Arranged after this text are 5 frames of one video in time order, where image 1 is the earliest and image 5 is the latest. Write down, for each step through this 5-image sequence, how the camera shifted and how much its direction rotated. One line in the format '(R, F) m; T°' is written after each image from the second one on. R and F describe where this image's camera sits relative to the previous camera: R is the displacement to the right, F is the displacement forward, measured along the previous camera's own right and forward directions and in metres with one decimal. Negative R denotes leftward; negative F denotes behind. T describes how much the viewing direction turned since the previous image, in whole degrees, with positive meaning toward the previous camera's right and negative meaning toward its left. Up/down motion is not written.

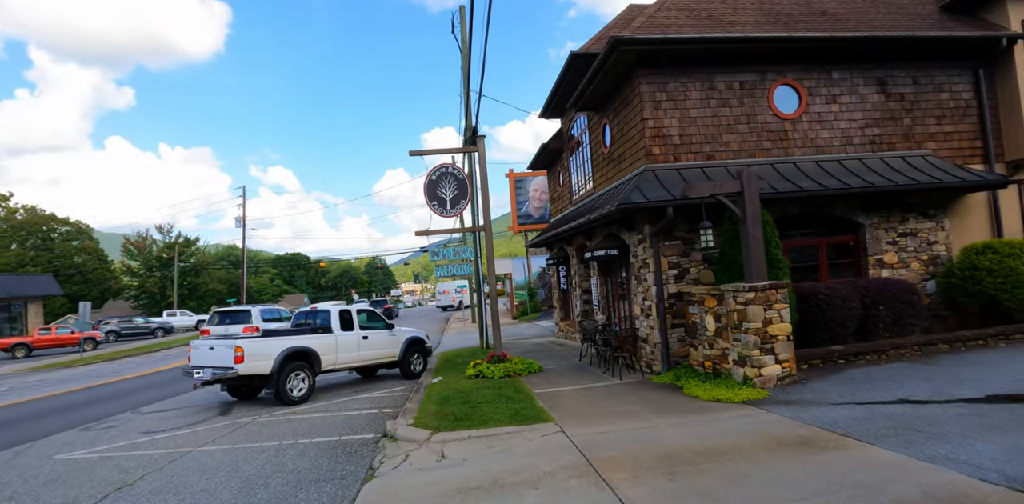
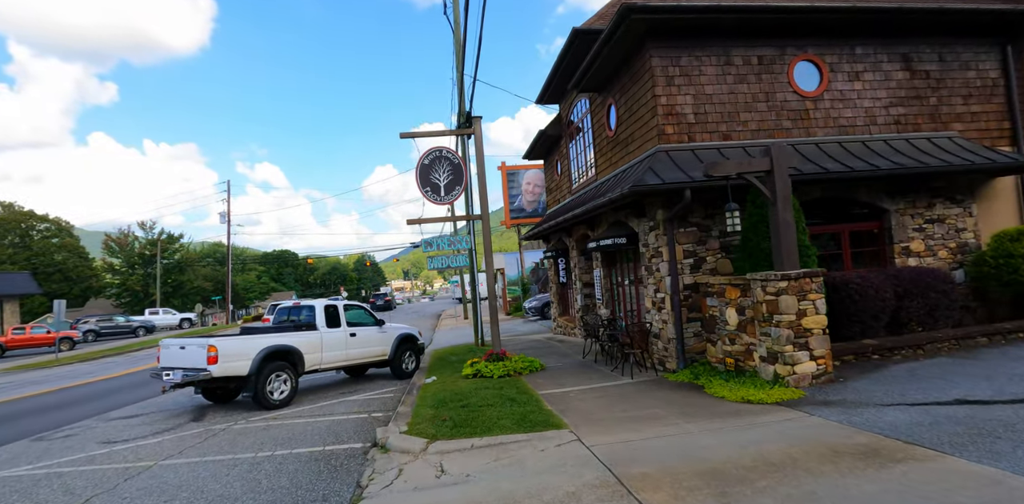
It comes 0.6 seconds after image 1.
(-0.2, +0.7) m; +1°
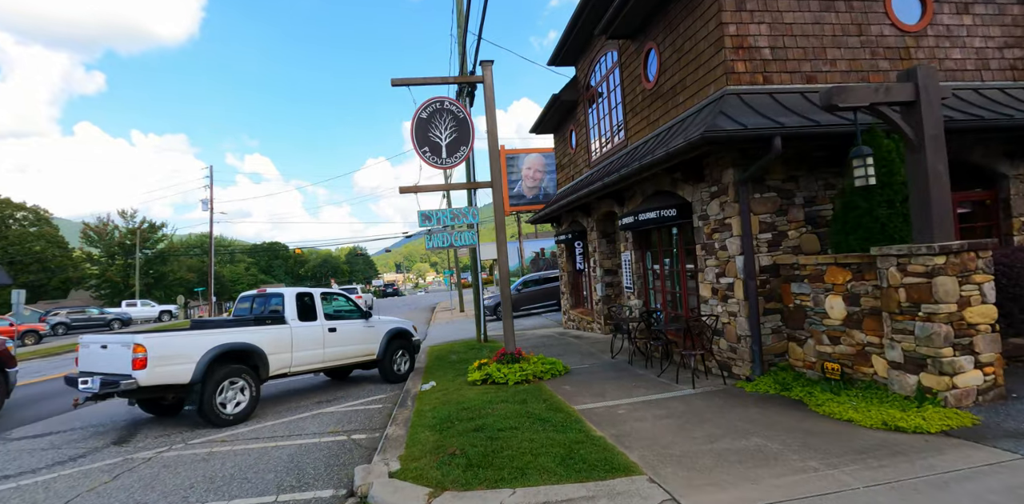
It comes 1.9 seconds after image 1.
(-0.4, +1.8) m; +1°
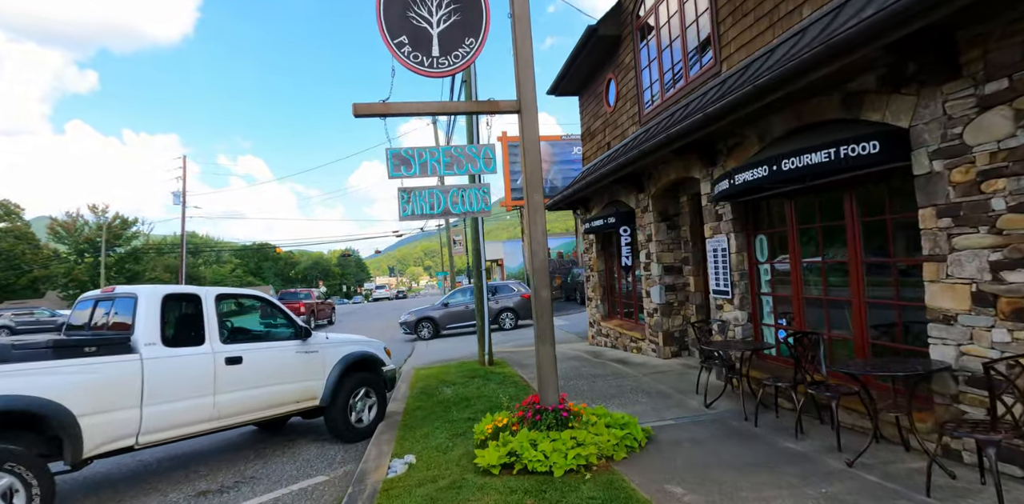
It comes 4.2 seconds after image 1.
(-0.4, +3.3) m; +1°
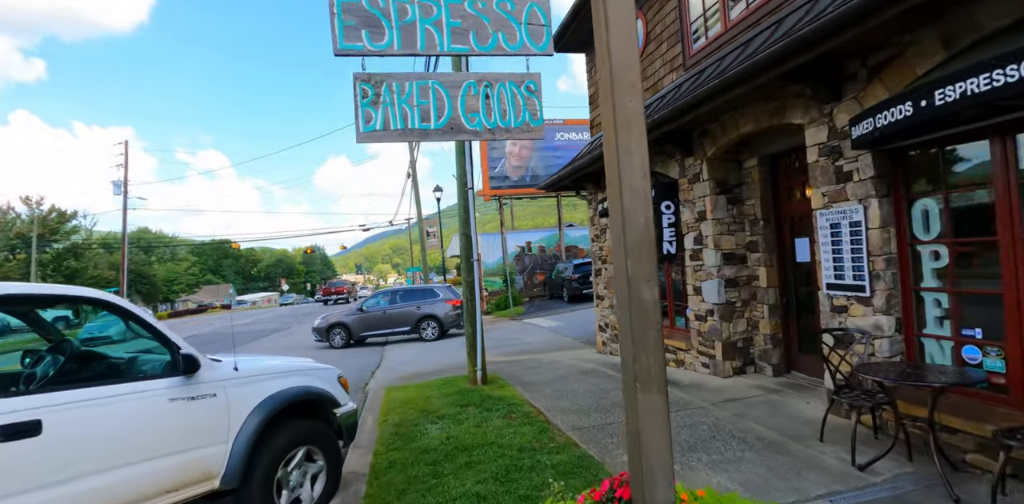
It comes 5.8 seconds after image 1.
(-0.4, +2.1) m; +4°
